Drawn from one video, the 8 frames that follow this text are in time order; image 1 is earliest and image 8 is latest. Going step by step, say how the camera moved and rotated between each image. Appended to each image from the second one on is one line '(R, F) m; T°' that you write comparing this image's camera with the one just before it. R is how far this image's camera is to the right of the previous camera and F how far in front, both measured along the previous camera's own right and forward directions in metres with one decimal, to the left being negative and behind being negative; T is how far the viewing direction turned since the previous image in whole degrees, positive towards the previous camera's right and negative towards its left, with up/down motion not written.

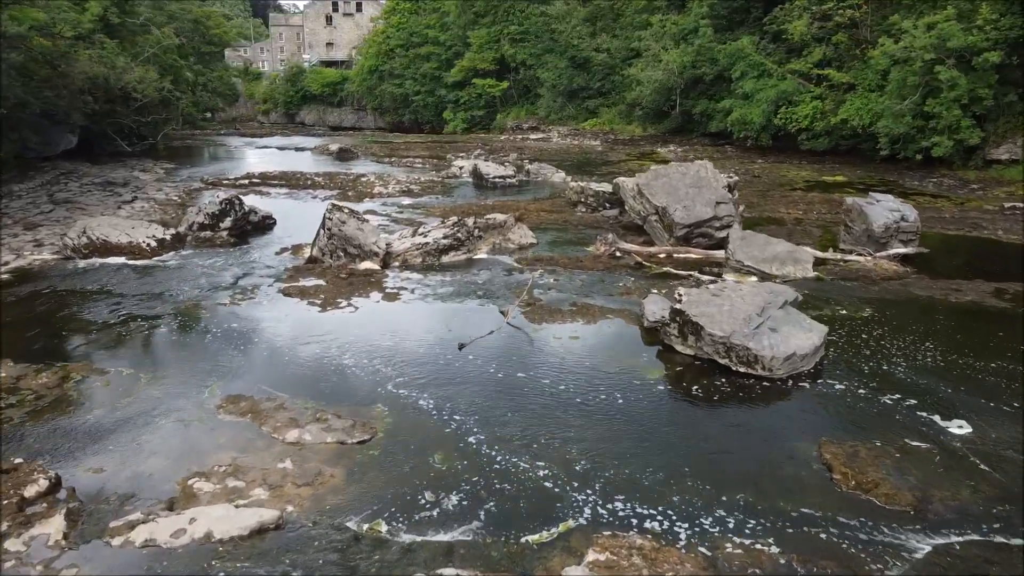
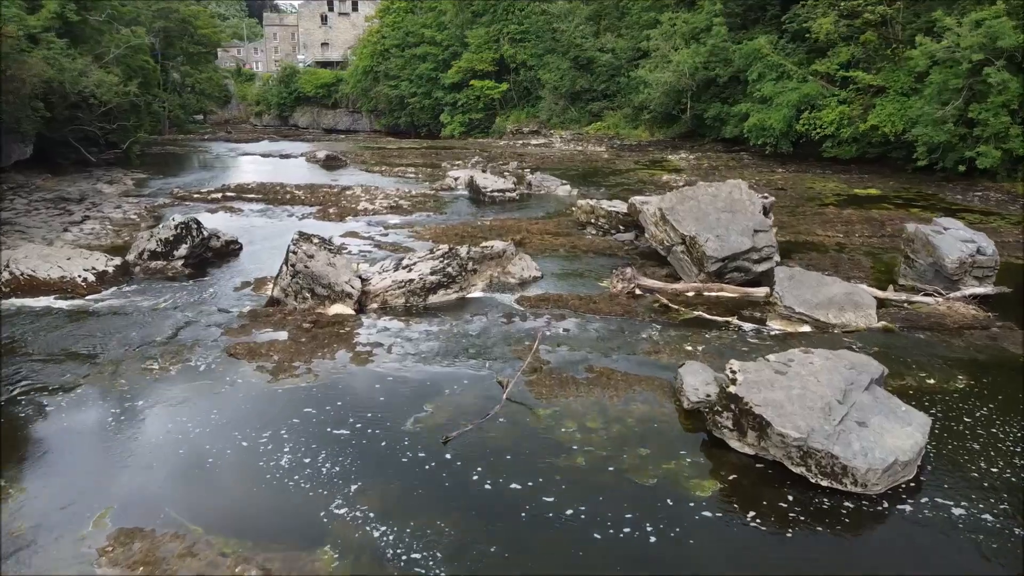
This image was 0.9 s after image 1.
(0.0, +2.0) m; 0°
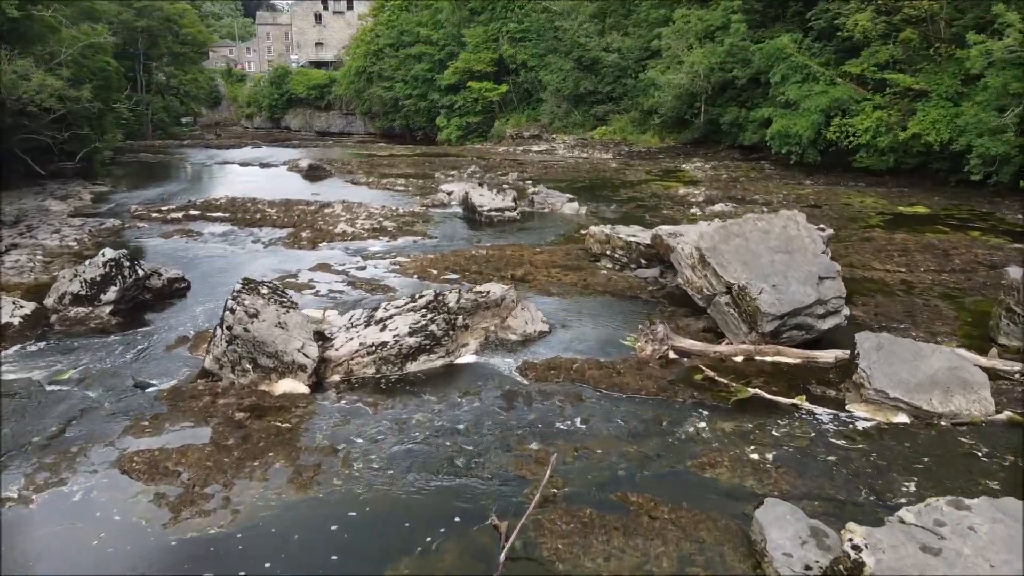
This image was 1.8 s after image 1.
(0.0, +2.2) m; 0°
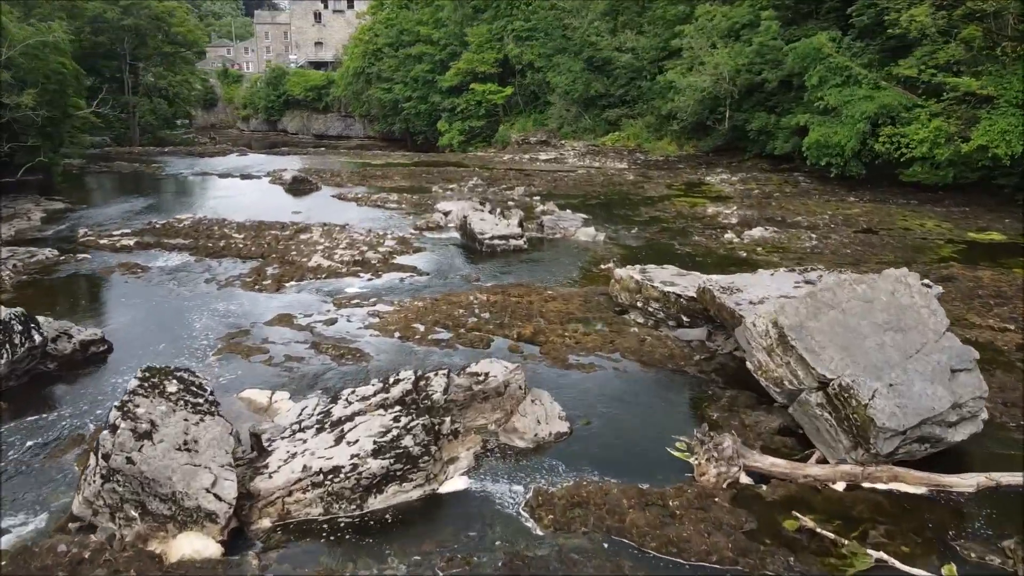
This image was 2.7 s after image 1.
(0.0, +2.4) m; 0°
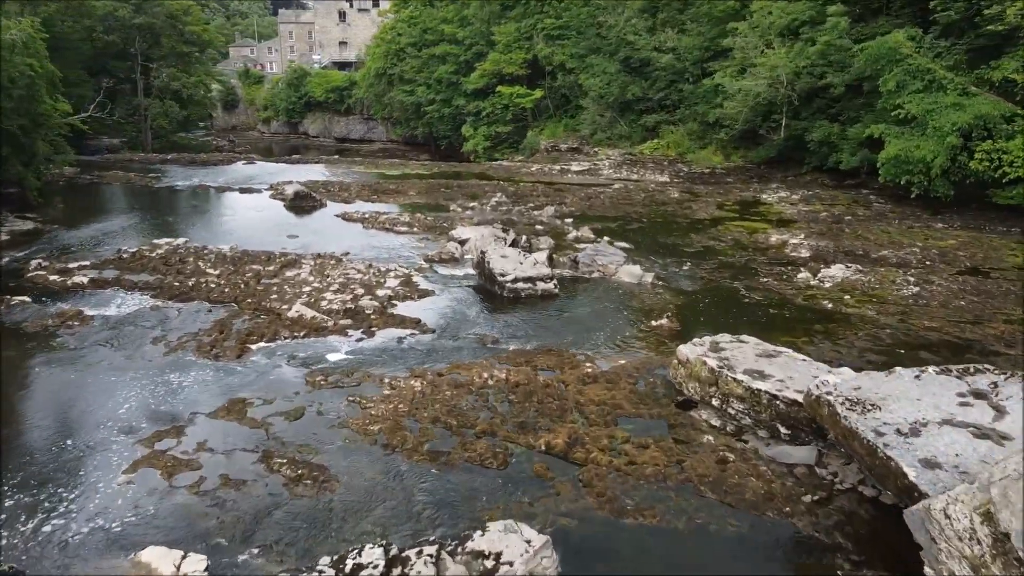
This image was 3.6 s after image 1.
(0.0, +2.6) m; -2°
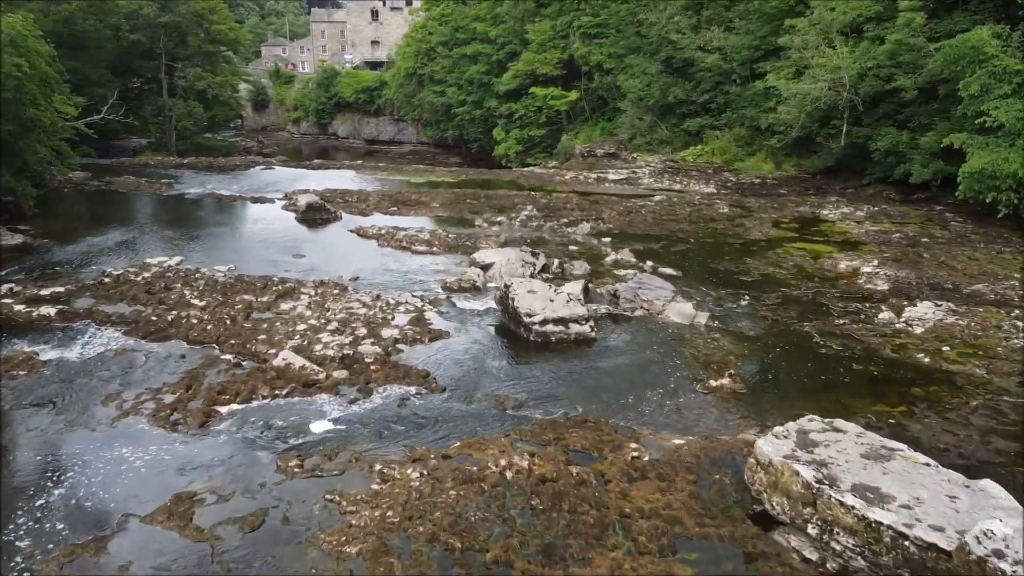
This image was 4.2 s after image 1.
(0.0, +1.8) m; -2°
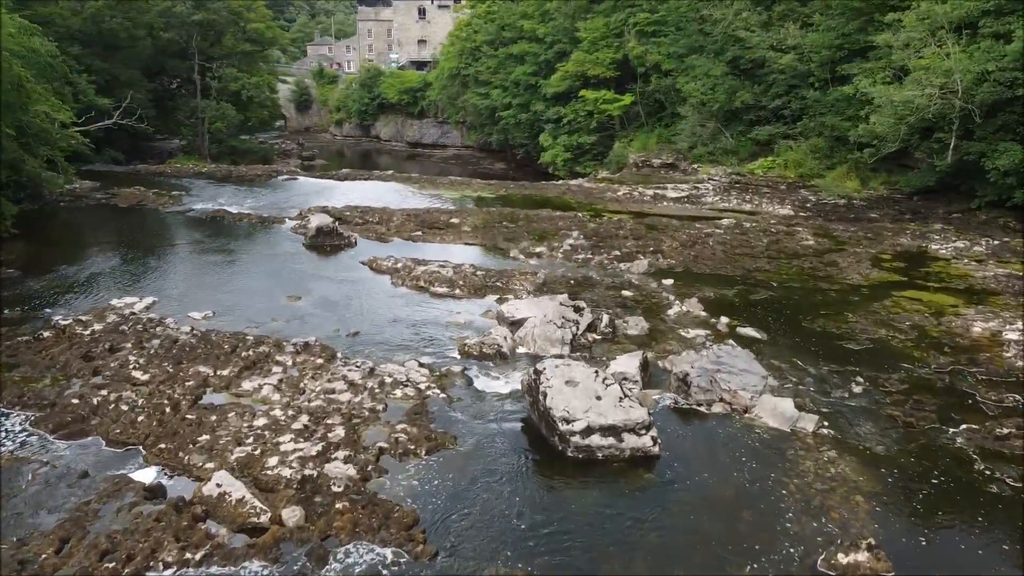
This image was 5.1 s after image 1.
(+0.1, +2.8) m; -3°
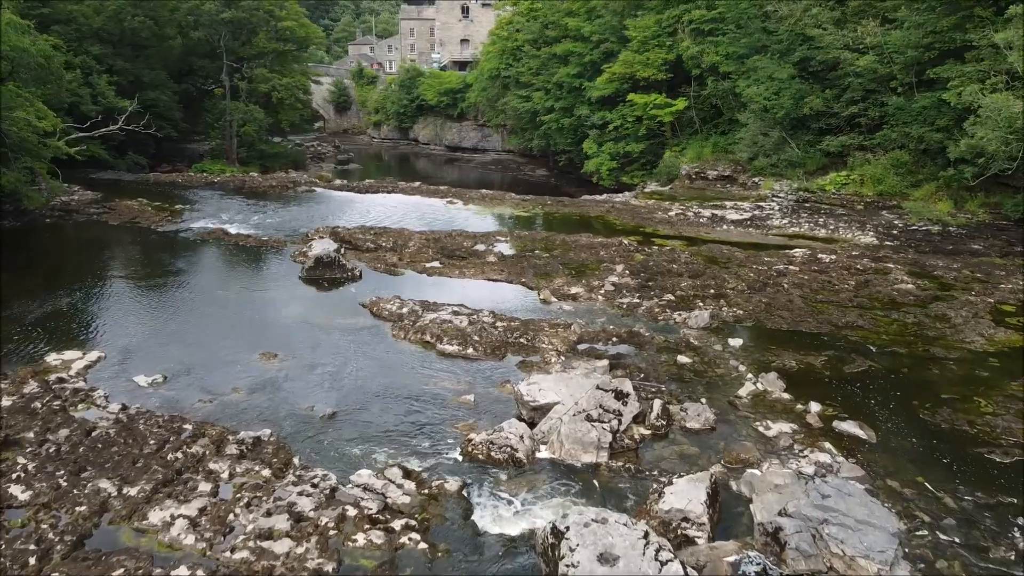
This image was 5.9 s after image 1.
(+0.2, +2.5) m; -3°
